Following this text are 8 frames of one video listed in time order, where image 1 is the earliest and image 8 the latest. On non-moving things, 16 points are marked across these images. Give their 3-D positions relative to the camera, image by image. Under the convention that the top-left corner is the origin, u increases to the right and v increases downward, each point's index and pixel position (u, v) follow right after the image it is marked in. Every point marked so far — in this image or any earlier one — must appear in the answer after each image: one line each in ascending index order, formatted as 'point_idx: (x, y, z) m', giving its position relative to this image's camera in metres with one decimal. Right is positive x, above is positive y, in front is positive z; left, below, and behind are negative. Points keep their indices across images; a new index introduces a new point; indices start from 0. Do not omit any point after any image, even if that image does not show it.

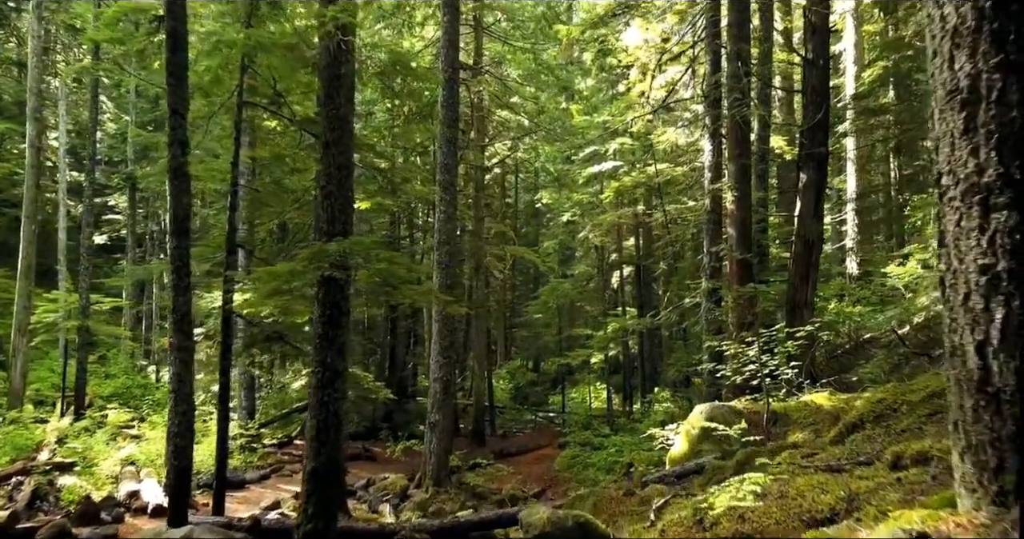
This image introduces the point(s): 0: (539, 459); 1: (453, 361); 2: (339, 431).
0: (+0.7, -4.8, +18.7) m
1: (-1.2, -1.8, +14.3) m
2: (-1.6, -1.5, +6.8) m
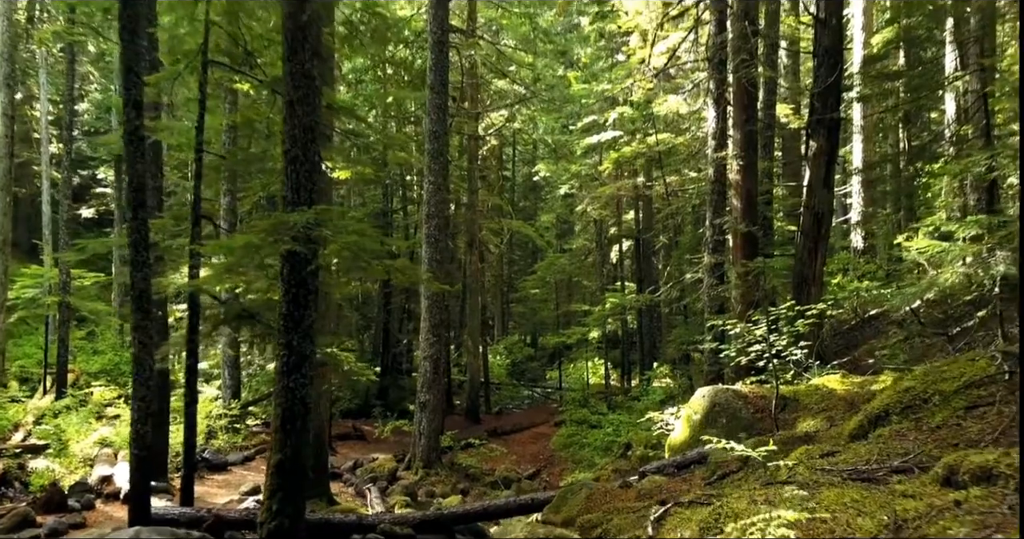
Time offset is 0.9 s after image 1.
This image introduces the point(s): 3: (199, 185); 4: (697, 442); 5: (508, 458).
0: (+0.6, -4.2, +18.2) m
1: (-1.3, -1.4, +13.7) m
2: (-1.7, -1.3, +6.2) m
3: (-3.6, +1.0, +8.4) m
4: (+1.9, -1.8, +7.5) m
5: (-0.1, -4.1, +15.8) m
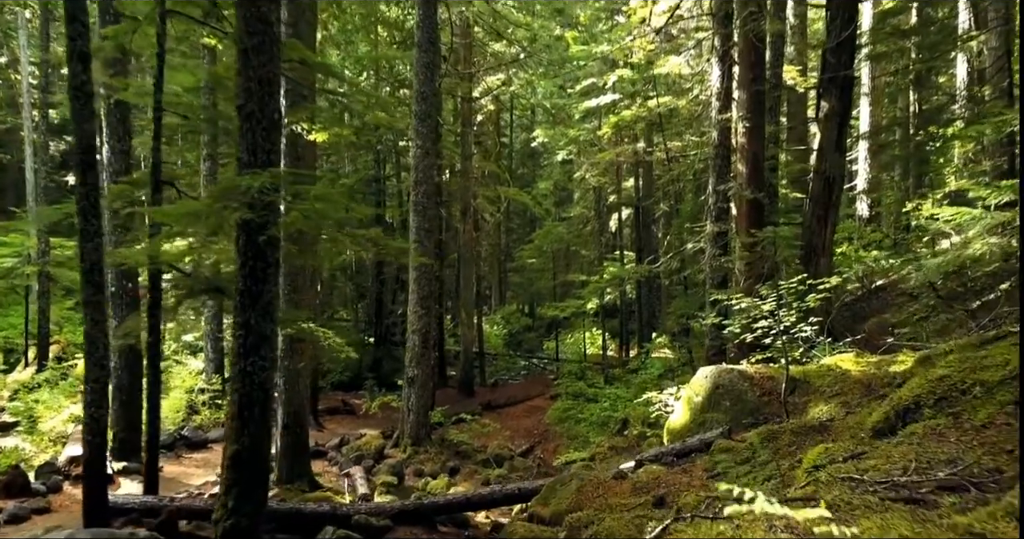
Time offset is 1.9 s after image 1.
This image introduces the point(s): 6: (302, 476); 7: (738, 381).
0: (+0.4, -3.4, +17.8) m
1: (-1.4, -0.8, +13.1) m
2: (-1.9, -1.1, +5.6) m
3: (-3.7, +1.3, +7.7) m
4: (+1.8, -1.5, +6.9) m
5: (-0.2, -3.4, +15.3) m
6: (-2.9, -2.8, +9.9) m
7: (+2.2, -1.1, +7.0) m
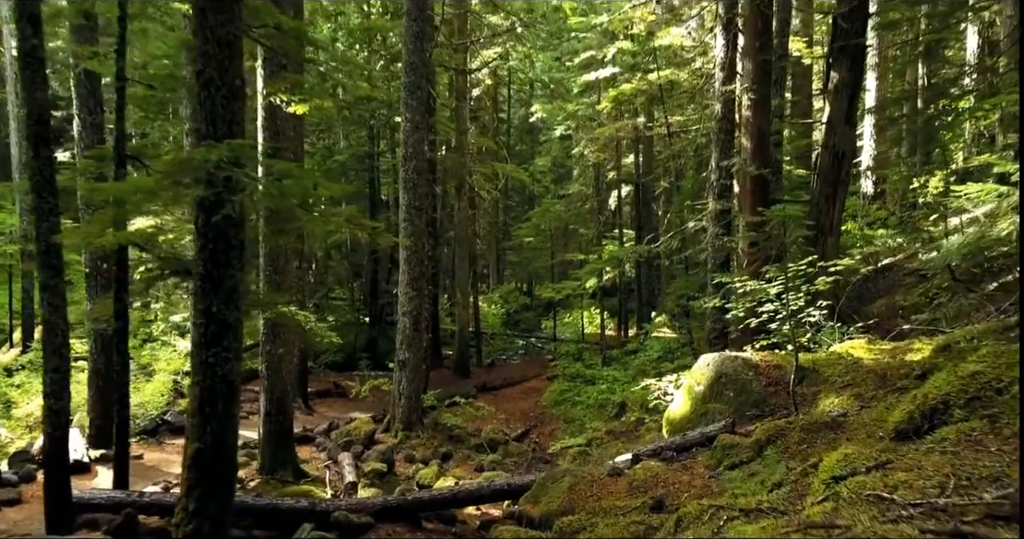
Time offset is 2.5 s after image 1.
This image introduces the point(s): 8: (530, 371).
0: (+0.3, -2.9, +17.4) m
1: (-1.5, -0.4, +12.7) m
2: (-2.0, -0.9, +5.2) m
3: (-3.8, +1.5, +7.2) m
4: (+1.7, -1.3, +6.5) m
5: (-0.3, -3.0, +14.9) m
6: (-3.0, -2.5, +9.5) m
7: (+2.1, -0.9, +6.6) m
8: (+0.5, -2.8, +19.9) m
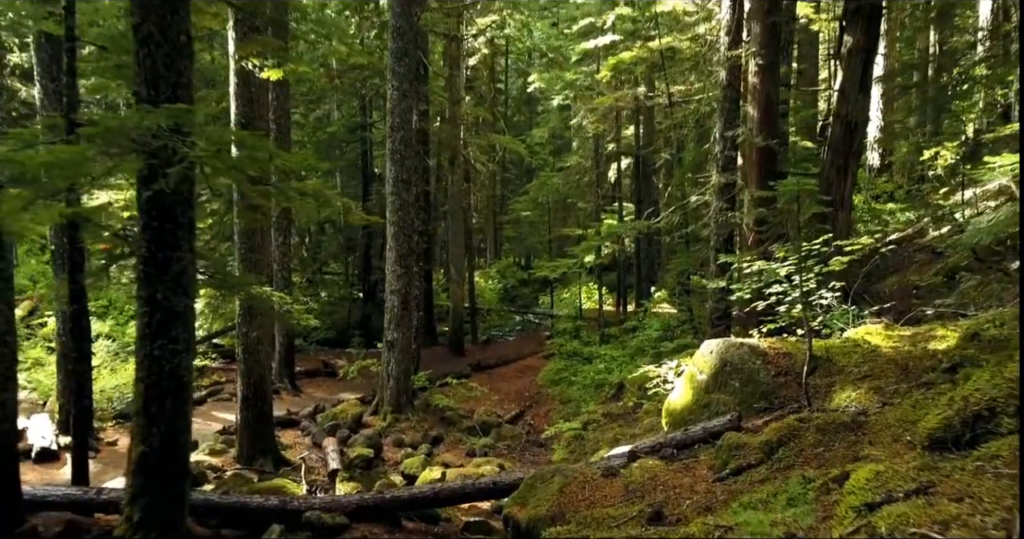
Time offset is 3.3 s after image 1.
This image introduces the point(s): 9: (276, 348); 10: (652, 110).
0: (+0.2, -2.4, +16.9) m
1: (-1.6, 0.0, +12.1) m
2: (-2.1, -0.8, +4.6) m
3: (-3.9, +1.7, +6.6) m
4: (+1.6, -1.2, +6.0) m
5: (-0.4, -2.5, +14.5) m
6: (-3.1, -2.3, +9.0) m
7: (+2.0, -0.7, +6.1) m
8: (+0.4, -2.1, +19.4) m
9: (-4.4, -1.5, +13.7) m
10: (+3.8, +4.3, +19.6) m
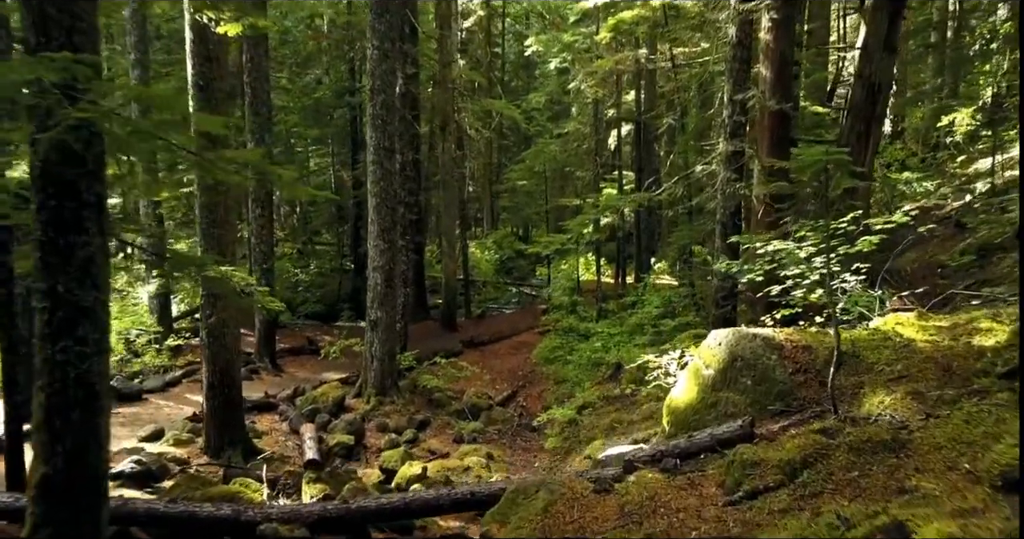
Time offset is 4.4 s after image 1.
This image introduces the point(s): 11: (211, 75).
0: (+0.1, -1.7, +16.3) m
1: (-1.8, +0.4, +11.4) m
2: (-2.2, -0.7, +3.9) m
3: (-4.1, +1.8, +5.7) m
4: (+1.4, -1.0, +5.3) m
5: (-0.6, -2.0, +13.8) m
6: (-3.2, -2.0, +8.4) m
7: (+1.9, -0.6, +5.3) m
8: (+0.3, -1.4, +18.7) m
9: (-4.6, -1.0, +13.0) m
10: (+3.6, +5.0, +18.7) m
11: (-3.3, +2.1, +8.0) m
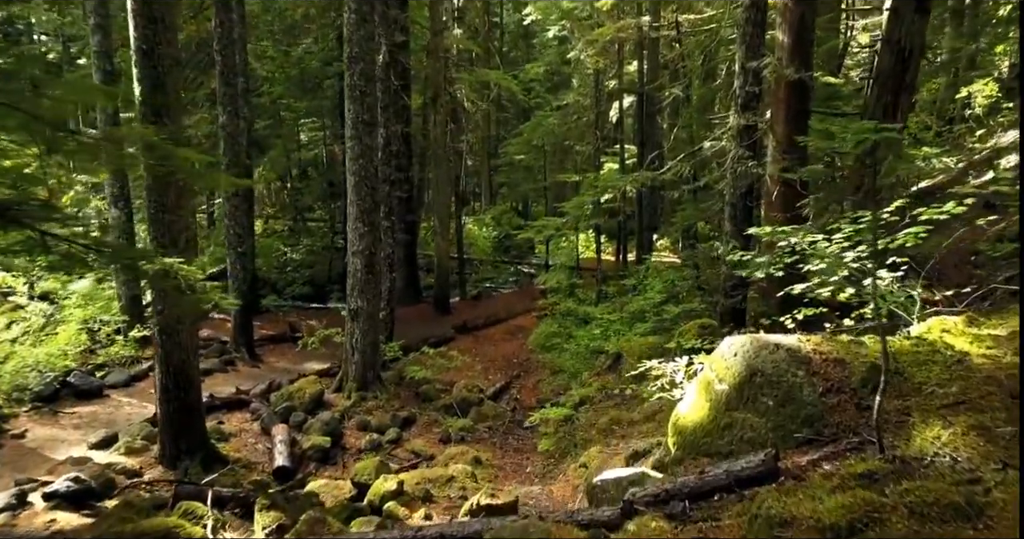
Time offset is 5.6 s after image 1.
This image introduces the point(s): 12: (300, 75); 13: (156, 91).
0: (0.0, -1.3, +15.5) m
1: (-1.9, +0.6, +10.5) m
2: (-2.3, -0.8, +3.1) m
3: (-4.2, +1.8, +4.8) m
4: (+1.3, -1.0, +4.5) m
5: (-0.7, -1.7, +13.1) m
6: (-3.3, -1.9, +7.6) m
7: (+1.7, -0.6, +4.5) m
8: (+0.1, -0.9, +17.9) m
9: (-4.7, -0.7, +12.2) m
10: (+3.5, +5.5, +17.6) m
11: (-3.4, +2.2, +7.0) m
12: (-5.7, +5.2, +19.6) m
13: (-3.4, +1.7, +7.0) m
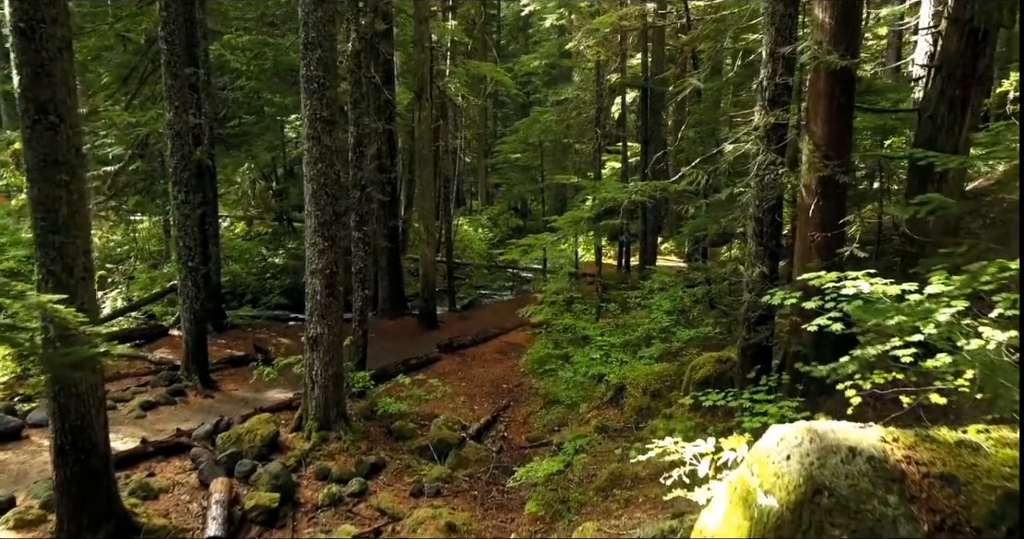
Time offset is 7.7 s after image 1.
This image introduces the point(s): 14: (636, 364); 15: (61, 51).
0: (-0.2, -1.6, +14.0) m
1: (-2.1, +0.3, +9.1) m
2: (-2.5, -1.1, +1.7) m
3: (-4.4, +1.5, +3.4) m
4: (+1.1, -1.3, +3.0) m
5: (-0.9, -2.0, +11.6) m
6: (-3.5, -2.2, +6.2) m
7: (+1.5, -0.9, +3.1) m
8: (0.0, -1.1, +16.5) m
9: (-4.9, -1.0, +10.8) m
10: (+3.4, +5.3, +16.1) m
11: (-3.6, +1.9, +5.6) m
12: (-5.9, +5.0, +18.1) m
13: (-3.6, +1.4, +5.6) m
14: (+1.8, -1.3, +10.3) m
15: (-3.5, +1.7, +5.7) m
